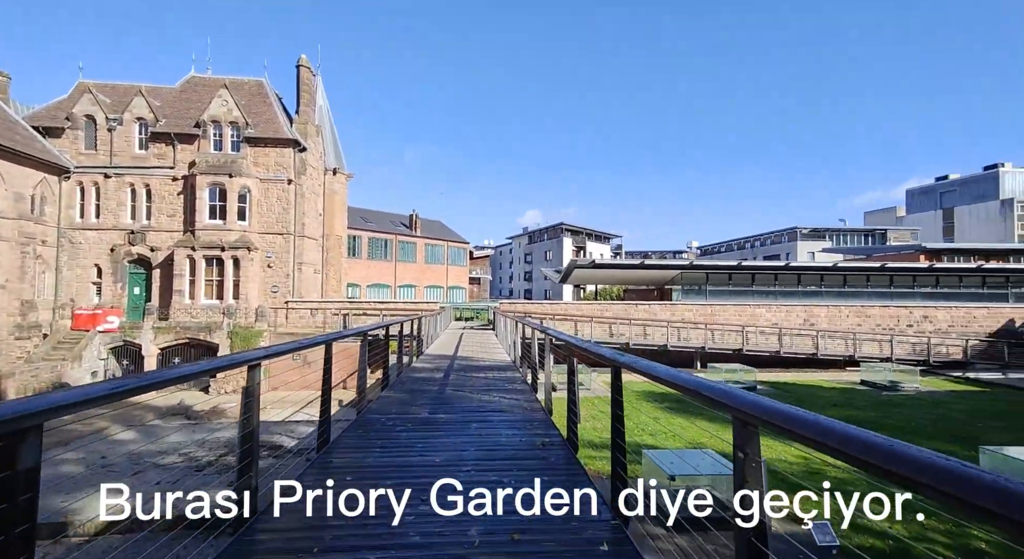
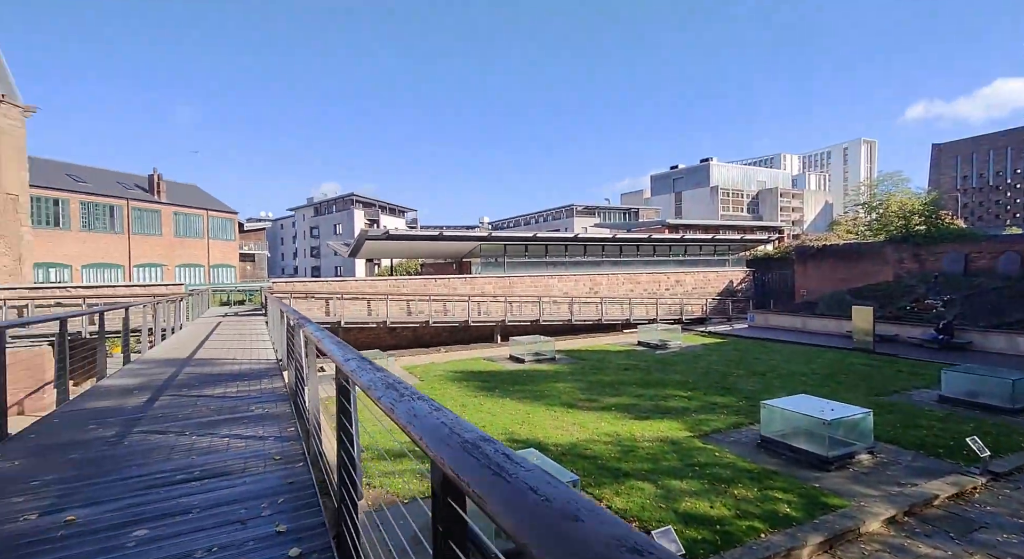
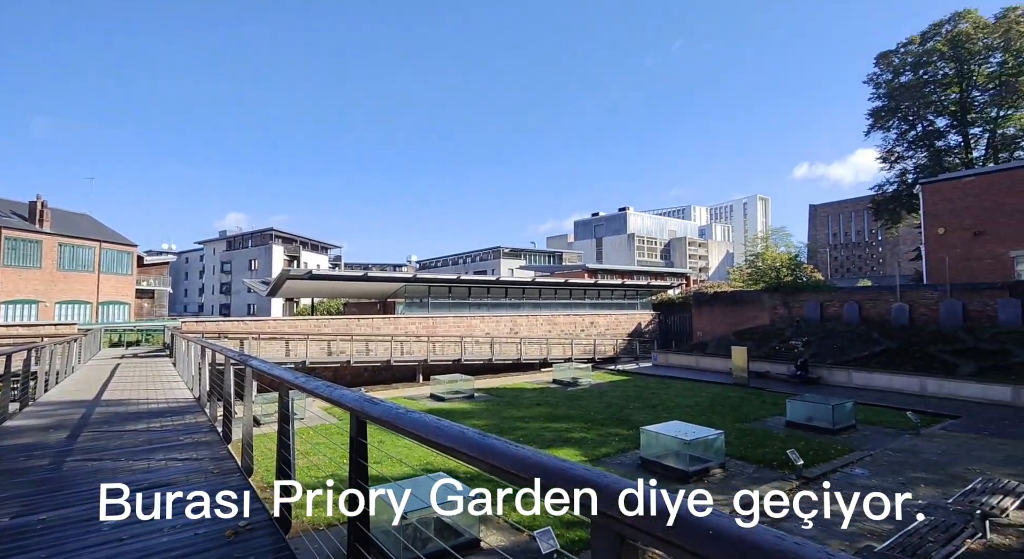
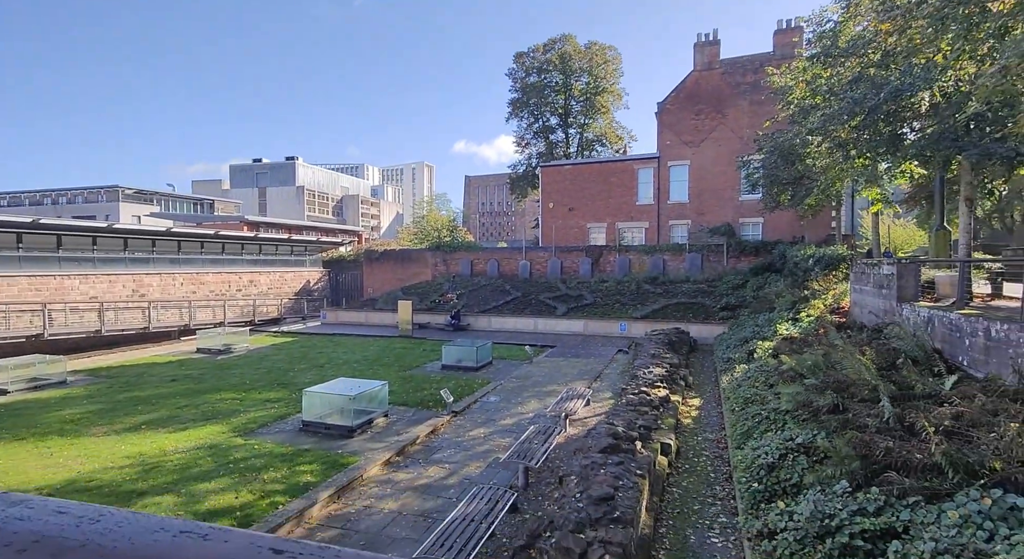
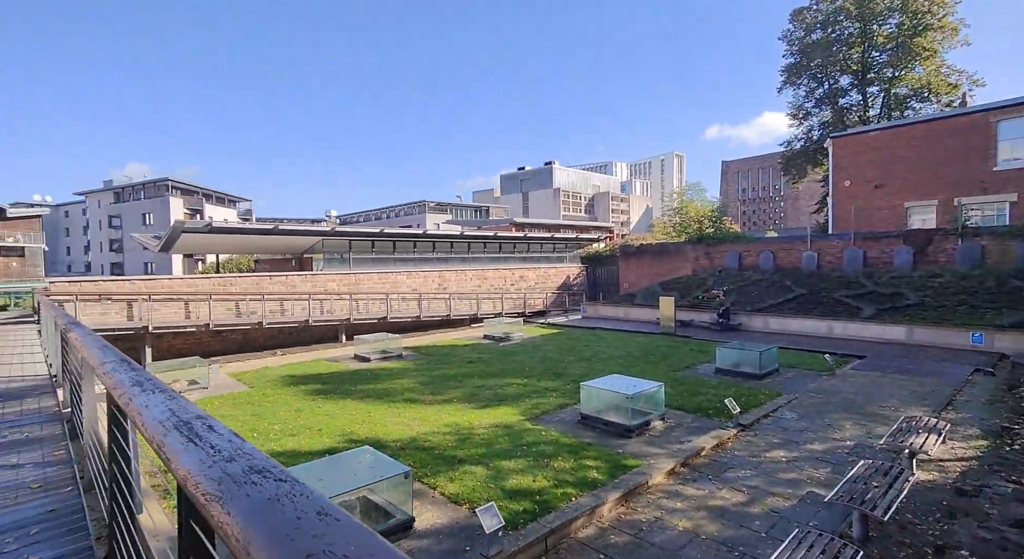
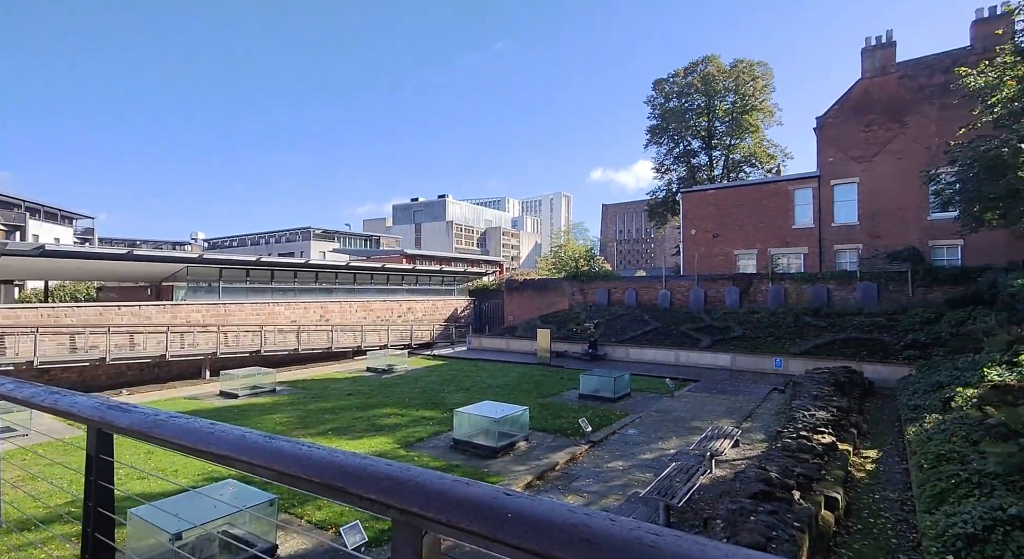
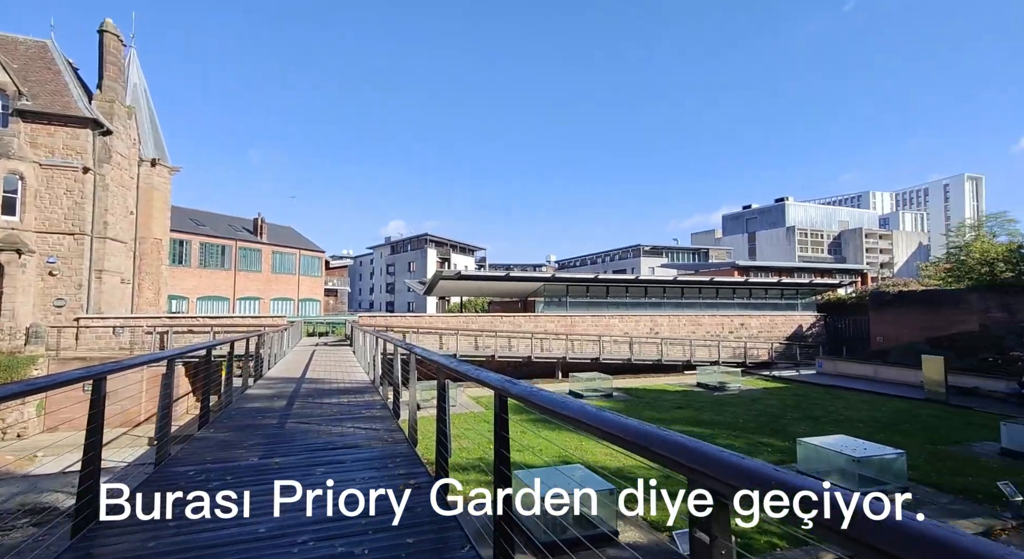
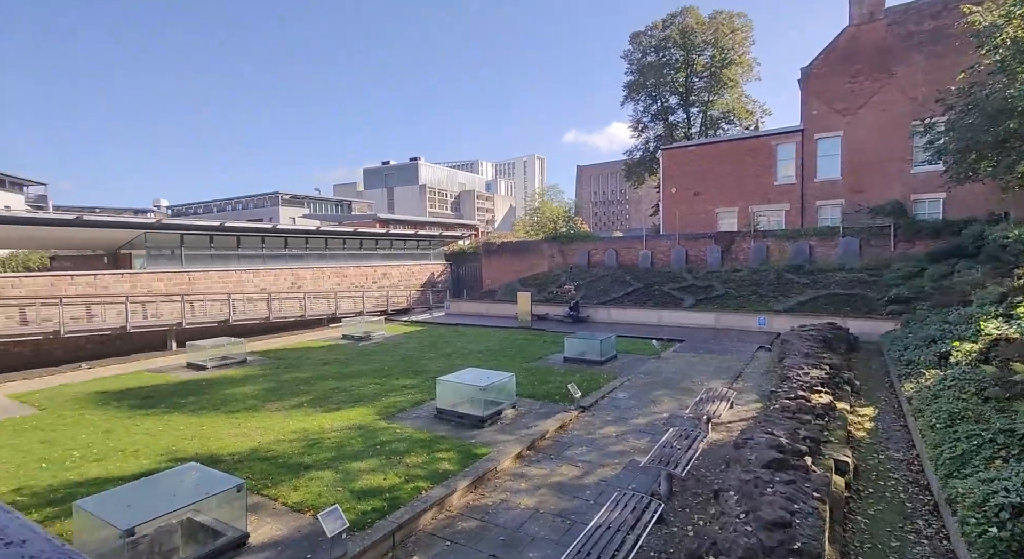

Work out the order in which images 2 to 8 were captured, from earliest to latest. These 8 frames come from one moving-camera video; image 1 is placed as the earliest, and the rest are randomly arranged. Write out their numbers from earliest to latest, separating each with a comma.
7, 3, 6, 4, 8, 5, 2
